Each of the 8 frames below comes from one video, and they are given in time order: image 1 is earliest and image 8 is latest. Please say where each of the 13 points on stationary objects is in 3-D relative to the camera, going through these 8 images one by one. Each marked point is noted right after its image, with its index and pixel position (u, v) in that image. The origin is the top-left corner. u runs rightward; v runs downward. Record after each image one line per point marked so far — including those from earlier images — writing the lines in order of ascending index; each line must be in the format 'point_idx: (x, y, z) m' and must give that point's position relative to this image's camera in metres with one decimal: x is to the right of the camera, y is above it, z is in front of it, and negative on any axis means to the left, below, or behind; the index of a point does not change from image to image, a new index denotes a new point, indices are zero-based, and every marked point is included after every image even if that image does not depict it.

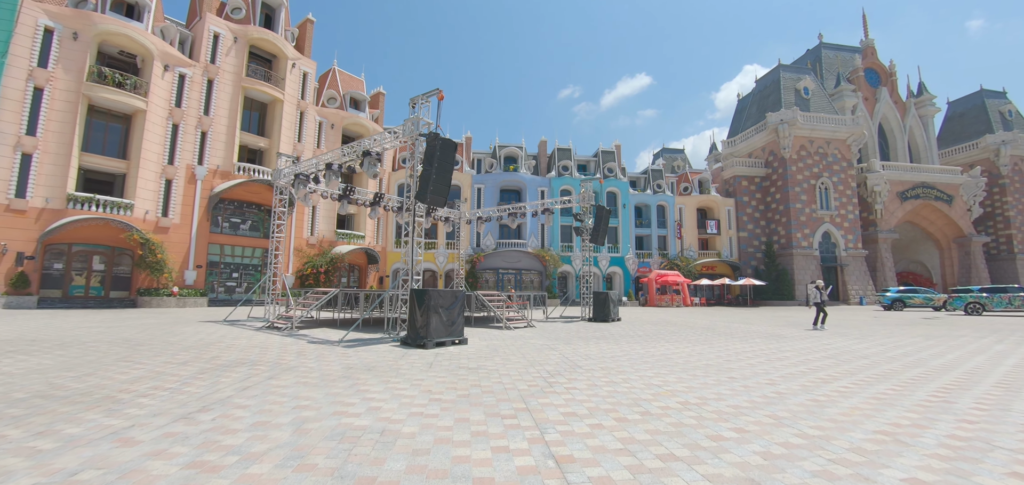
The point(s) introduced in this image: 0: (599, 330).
0: (+3.1, -3.1, +14.5) m
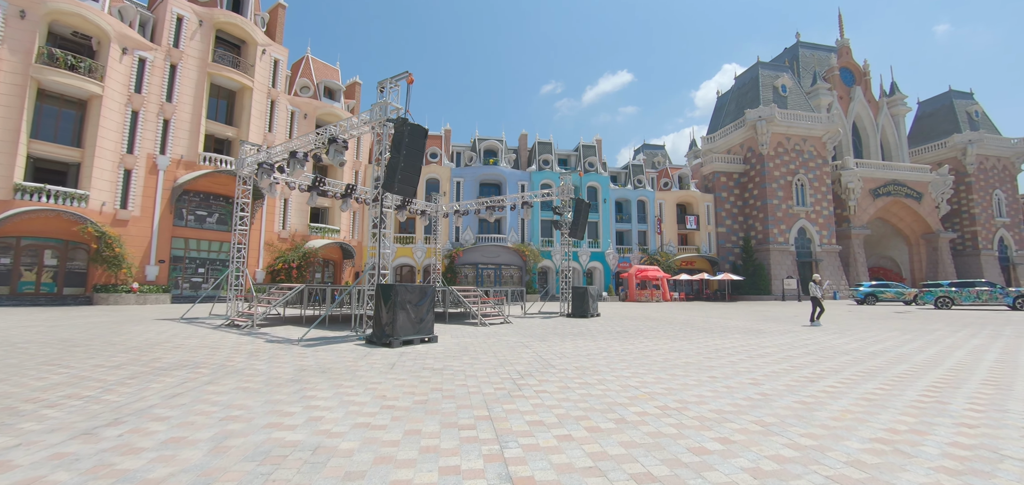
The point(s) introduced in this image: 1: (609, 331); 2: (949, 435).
0: (+2.2, -2.9, +14.1) m
1: (+2.9, -2.7, +12.4) m
2: (+4.1, -1.8, +3.9) m
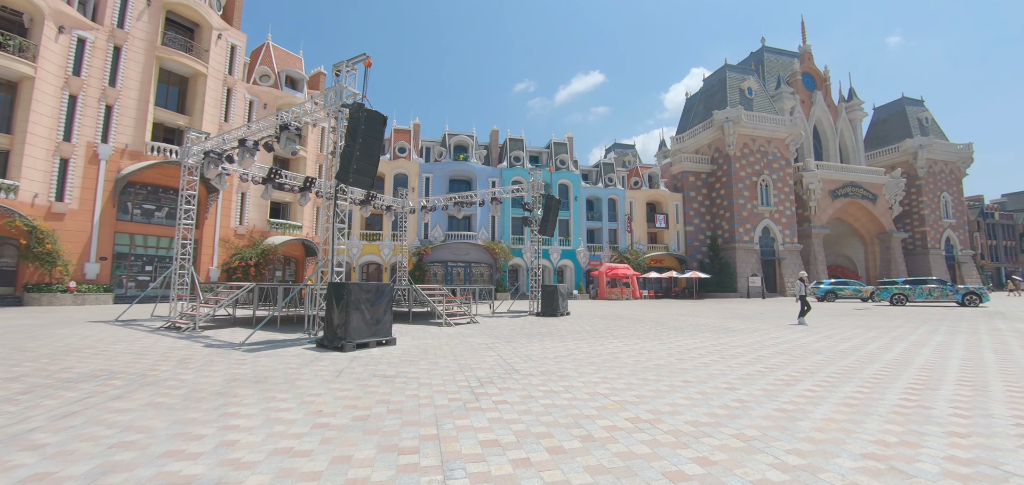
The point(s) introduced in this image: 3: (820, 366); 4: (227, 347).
0: (+1.1, -2.8, +13.6) m
1: (+1.9, -2.6, +12.0) m
2: (+3.7, -1.8, +3.5) m
3: (+5.1, -2.1, +6.8) m
4: (-6.8, -2.5, +9.8) m
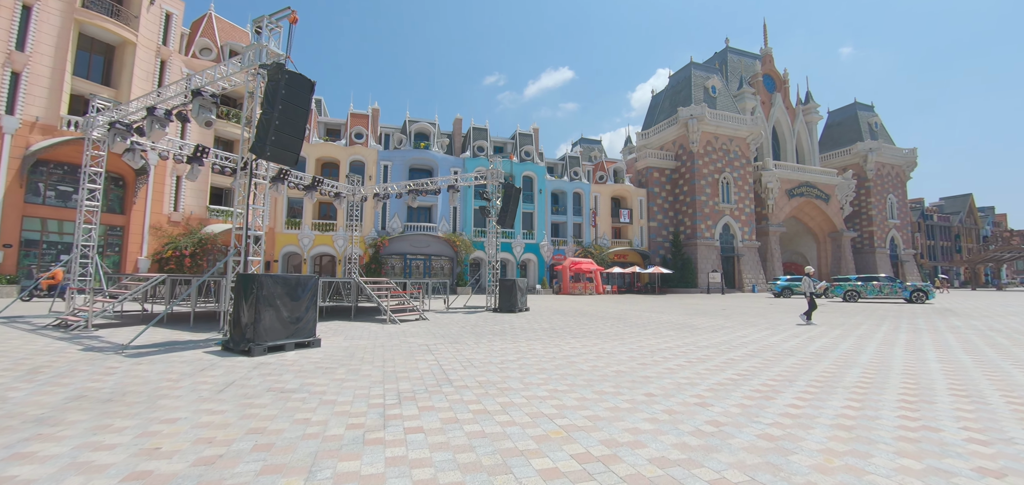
0: (-0.3, -2.5, +12.5) m
1: (+0.6, -2.3, +11.0) m
2: (+3.0, -1.6, +2.7) m
3: (+4.2, -1.9, +6.1) m
4: (-7.9, -2.1, +8.1) m
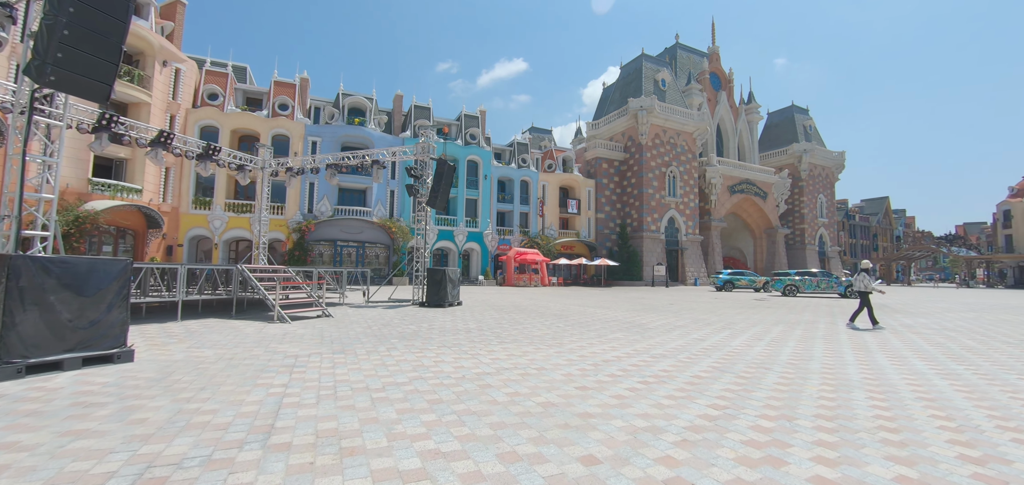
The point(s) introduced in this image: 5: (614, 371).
0: (-2.3, -2.0, +10.3) m
1: (-1.2, -1.9, +8.9) m
2: (+2.2, -1.4, +1.0) m
3: (+3.0, -1.7, +4.5) m
4: (-9.3, -1.6, +5.0) m
5: (+1.3, -1.6, +5.1) m
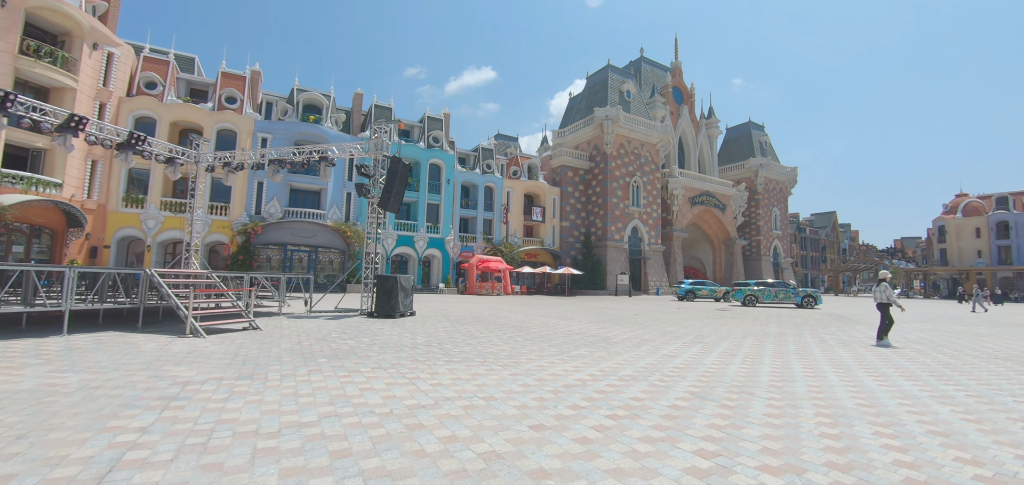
0: (-3.4, -2.1, +9.2) m
1: (-2.1, -2.0, +7.8) m
2: (+2.0, -1.4, +0.2) m
3: (+2.4, -1.7, +3.8) m
4: (-9.8, -1.5, +3.3) m
5: (+0.7, -1.7, +4.2) m
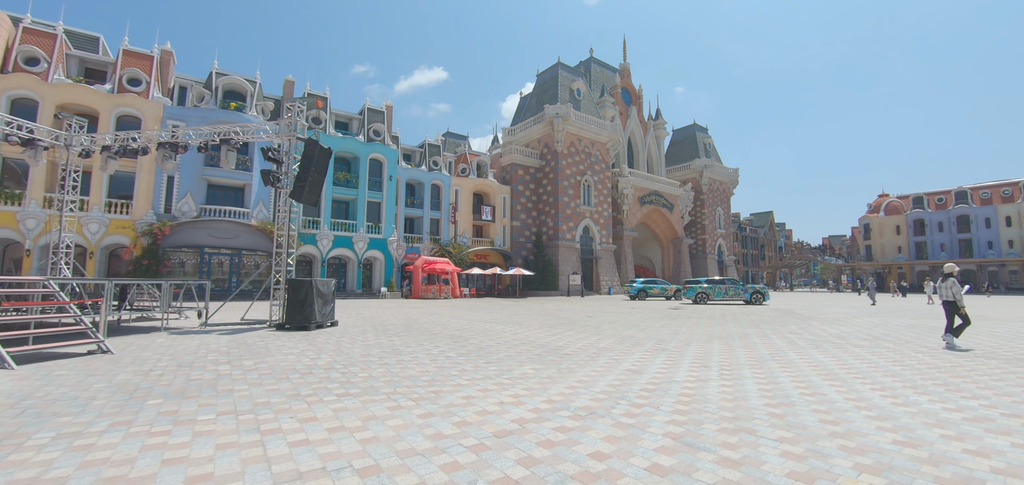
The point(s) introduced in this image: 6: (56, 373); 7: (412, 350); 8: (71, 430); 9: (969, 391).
0: (-4.6, -2.0, +7.2) m
1: (-3.2, -1.8, +6.0) m
2: (+1.7, -1.2, -1.1) m
3: (+1.8, -1.5, +2.5) m
4: (-10.3, -1.4, +0.6) m
5: (0.0, -1.5, +2.7) m
6: (-6.6, -1.9, +6.0) m
7: (-1.8, -2.0, +7.5) m
8: (-3.9, -1.7, +3.8) m
9: (+5.0, -1.6, +4.5) m
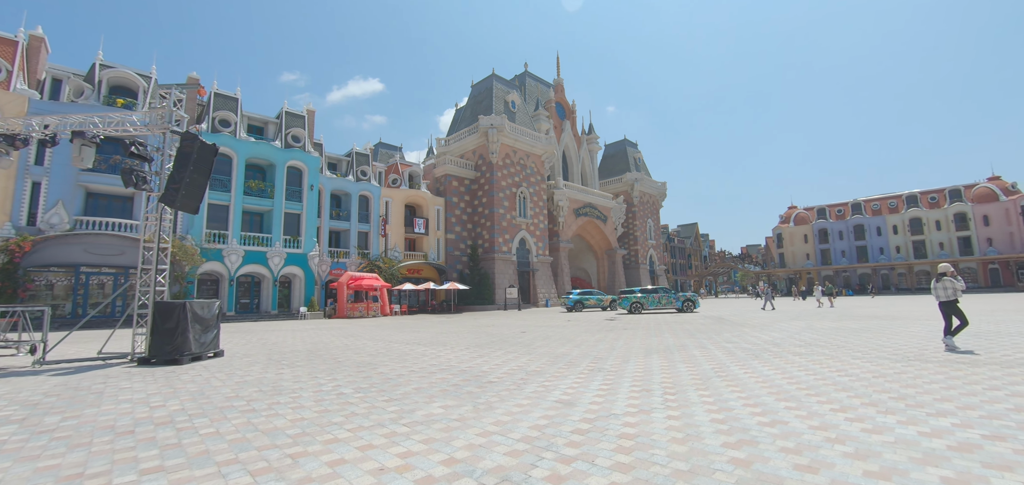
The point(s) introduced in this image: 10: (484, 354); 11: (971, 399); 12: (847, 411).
0: (-5.8, -2.1, +5.3) m
1: (-4.2, -1.9, +4.3) m
2: (+1.6, -1.0, -2.0) m
3: (+1.2, -1.5, +1.6) m
4: (-10.6, -1.4, -2.0) m
5: (-0.6, -1.5, +1.6) m
6: (-7.6, -2.0, +3.8) m
7: (-3.1, -2.1, +6.0) m
8: (-4.7, -1.7, +2.0) m
9: (+4.1, -1.6, +4.0) m
10: (-0.6, -2.3, +8.7) m
11: (+4.6, -1.6, +4.1) m
12: (+3.2, -1.8, +3.9) m
